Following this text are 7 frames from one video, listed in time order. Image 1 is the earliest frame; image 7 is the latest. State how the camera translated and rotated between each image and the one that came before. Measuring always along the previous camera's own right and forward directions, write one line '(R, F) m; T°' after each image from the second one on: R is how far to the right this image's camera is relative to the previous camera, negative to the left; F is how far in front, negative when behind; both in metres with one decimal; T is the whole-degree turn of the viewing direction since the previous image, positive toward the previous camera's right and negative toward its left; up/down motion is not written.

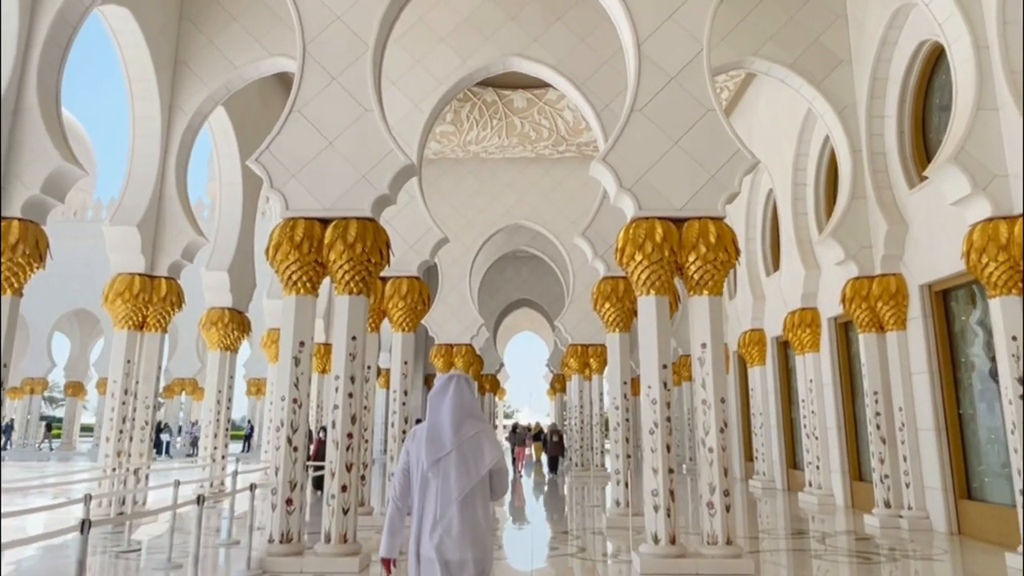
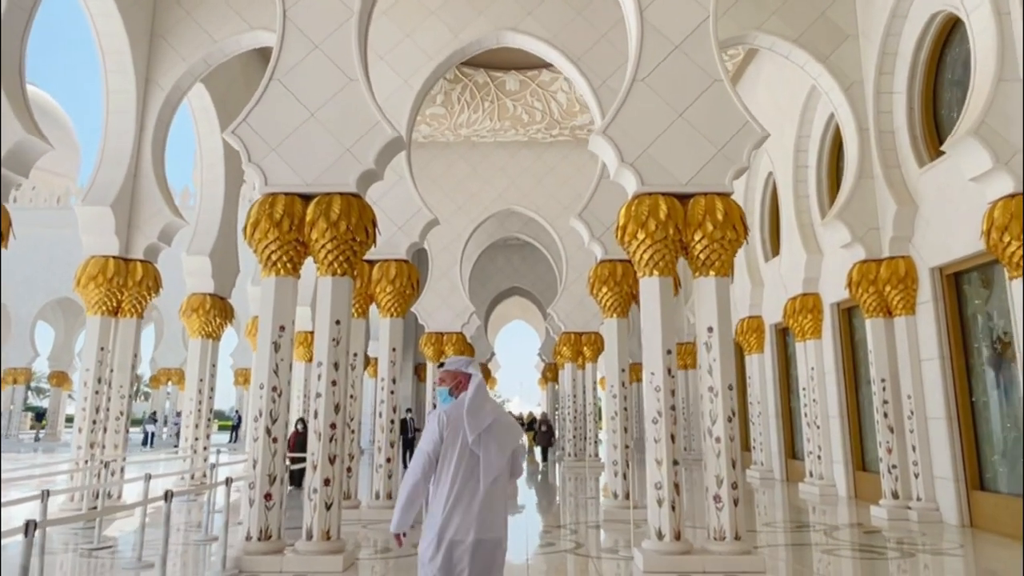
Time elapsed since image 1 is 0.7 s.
(0.0, +0.3) m; +1°
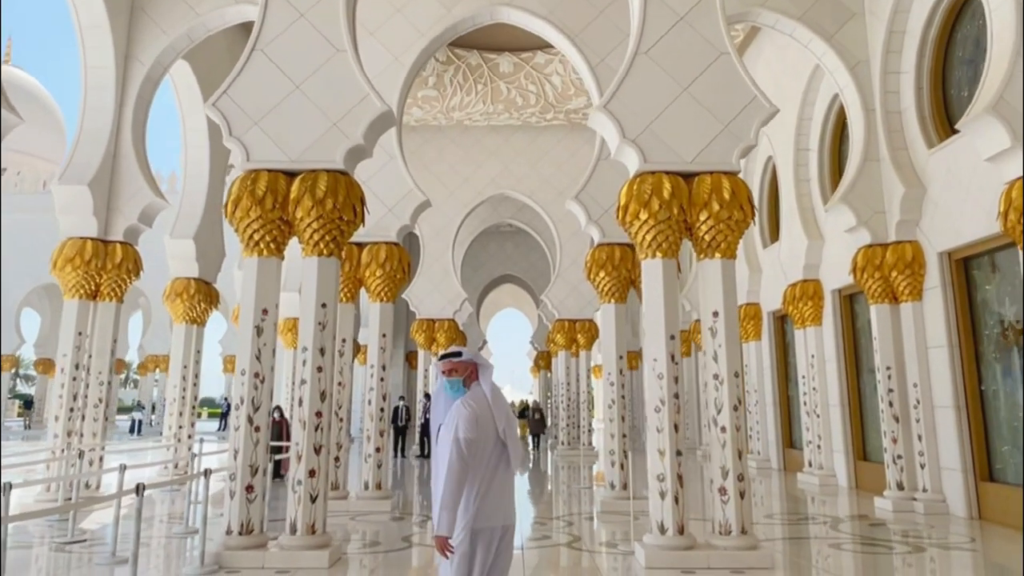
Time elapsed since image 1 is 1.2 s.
(0.0, +0.2) m; +1°
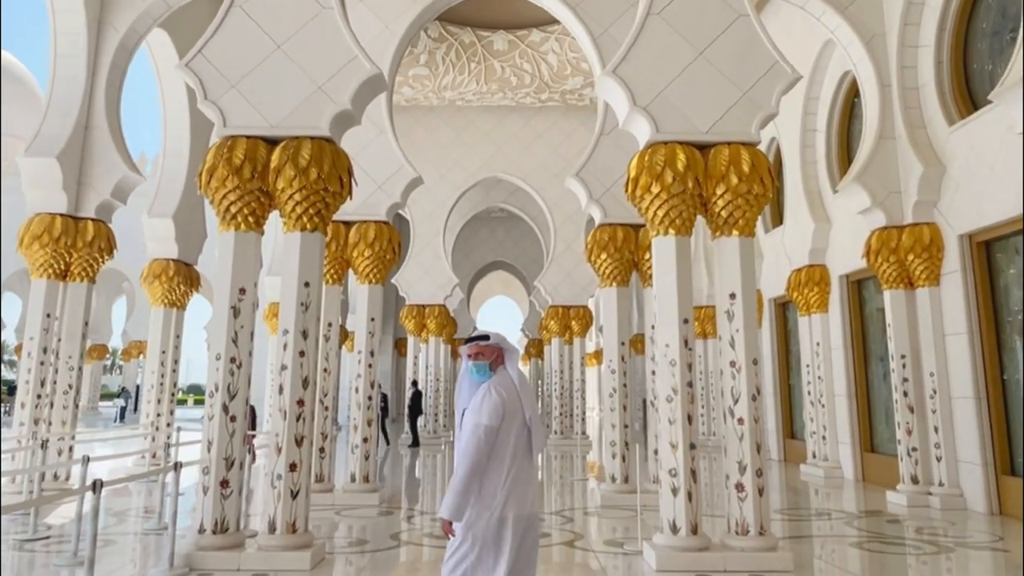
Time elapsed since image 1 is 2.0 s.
(-0.1, +0.3) m; +1°
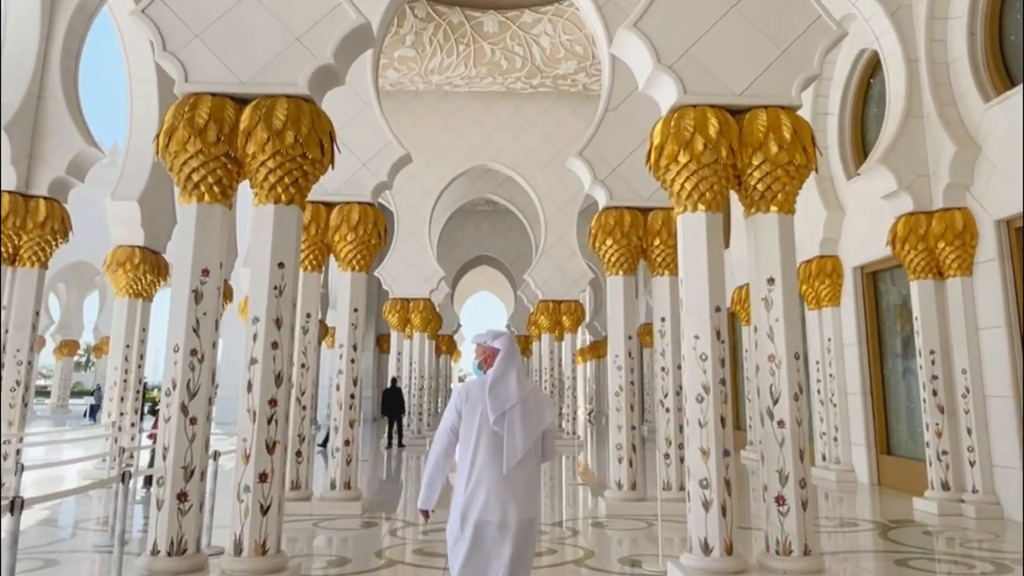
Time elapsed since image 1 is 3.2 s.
(-0.1, +0.5) m; +1°
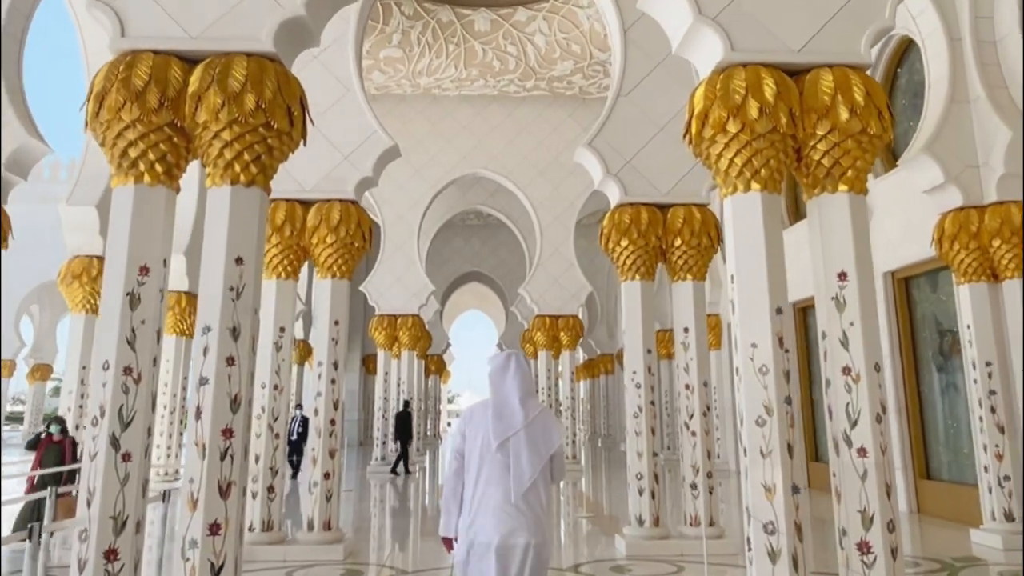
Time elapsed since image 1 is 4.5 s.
(-0.1, +0.7) m; +1°
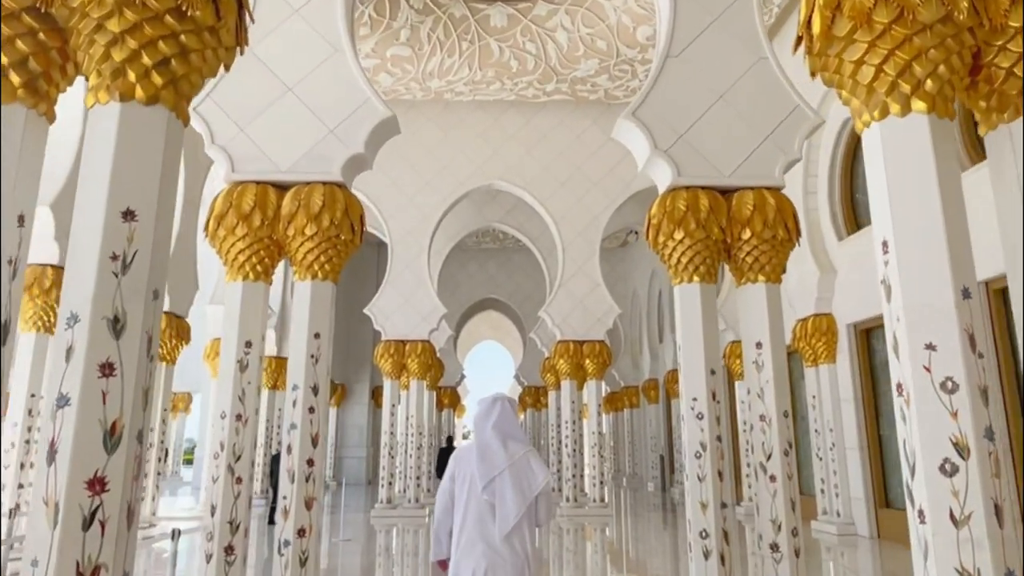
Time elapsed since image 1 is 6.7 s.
(-0.1, +1.0) m; -1°
